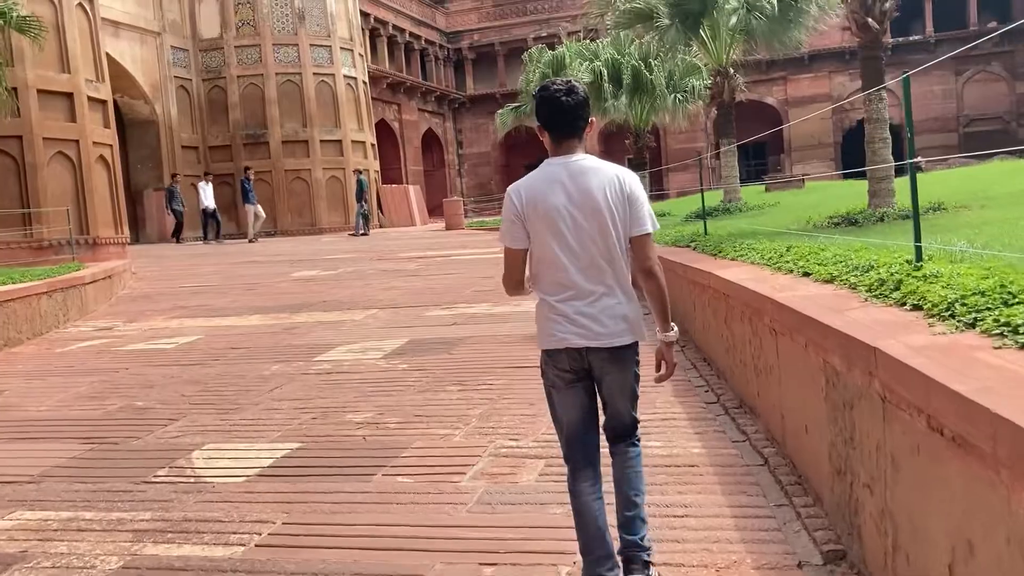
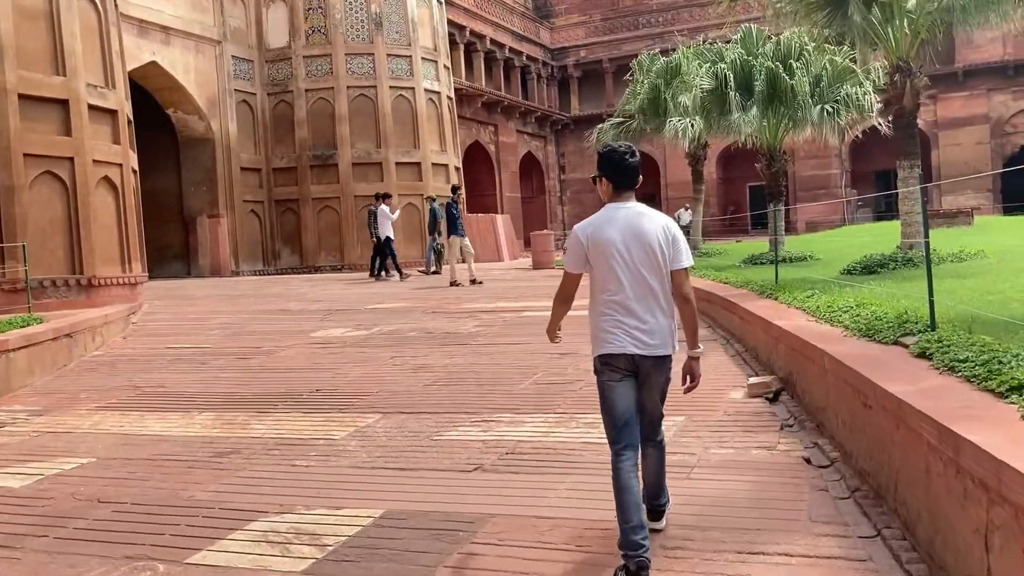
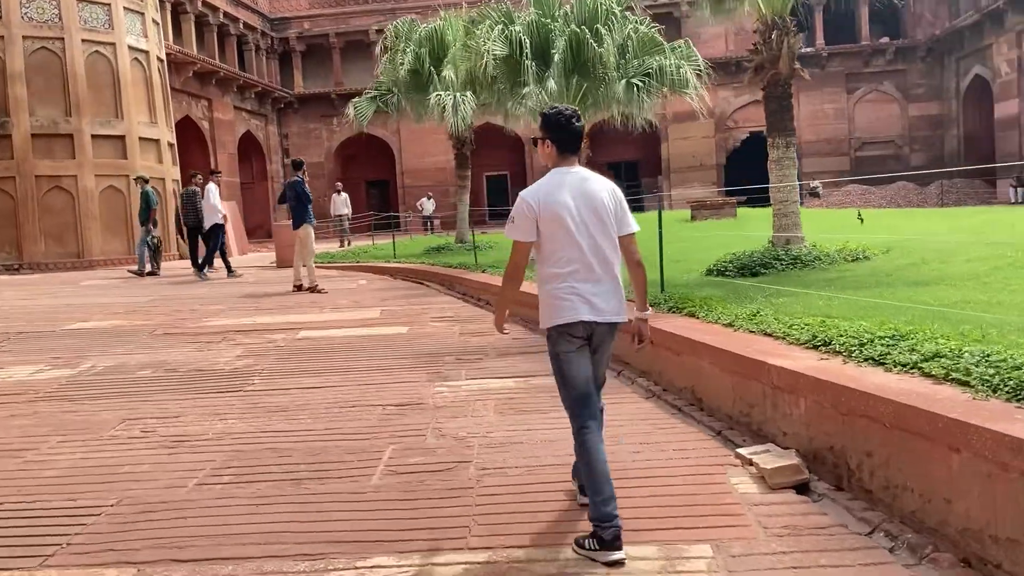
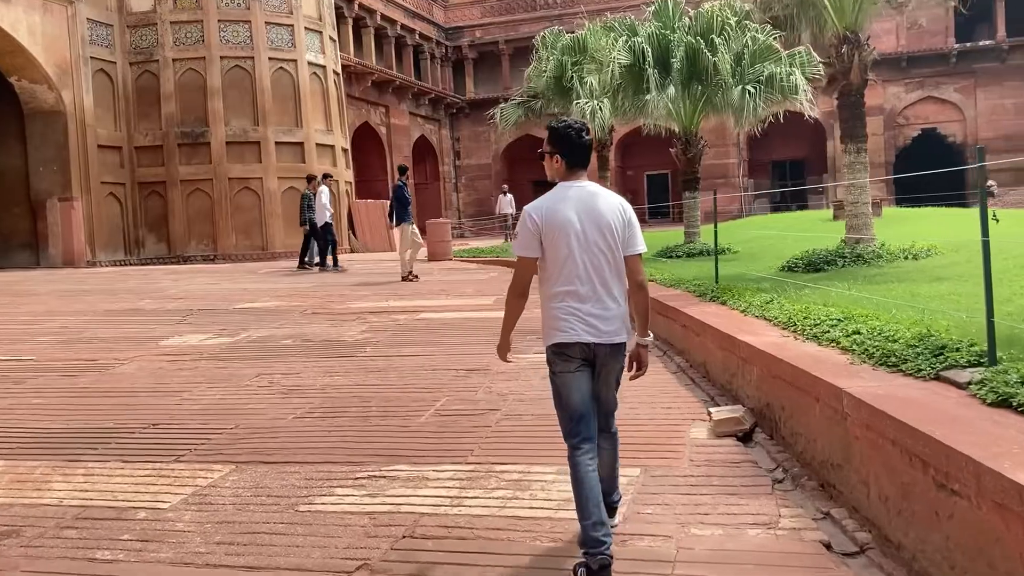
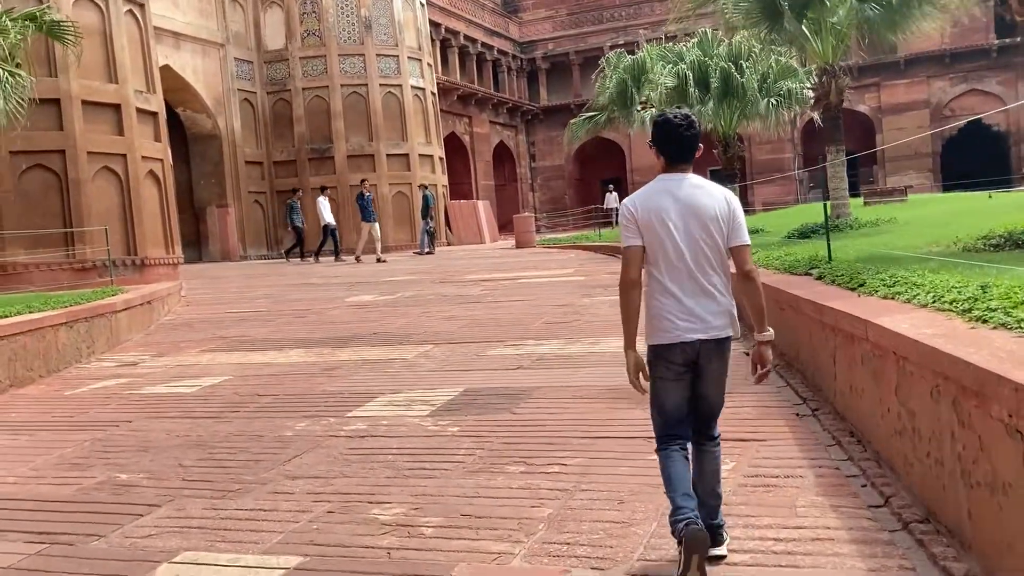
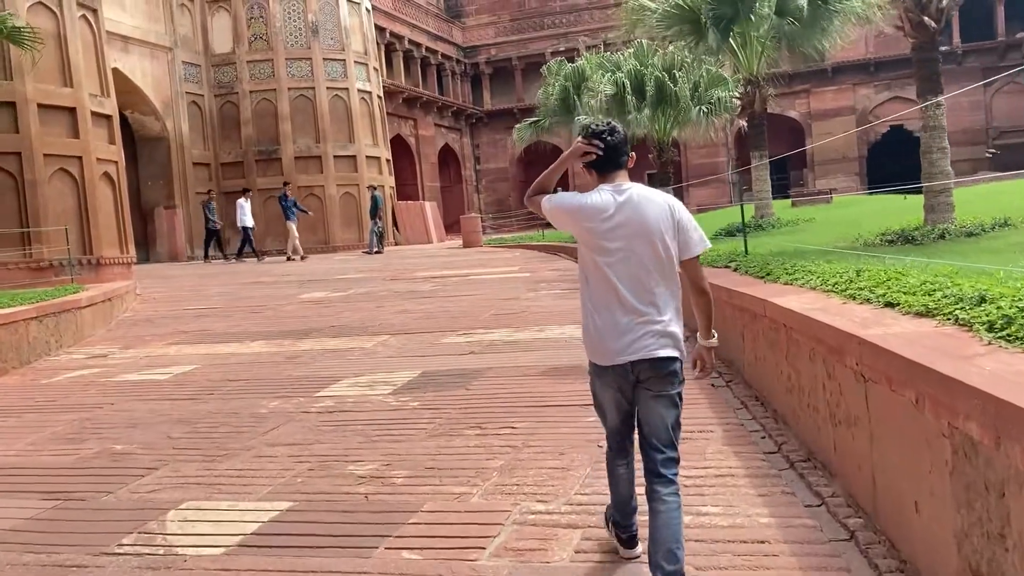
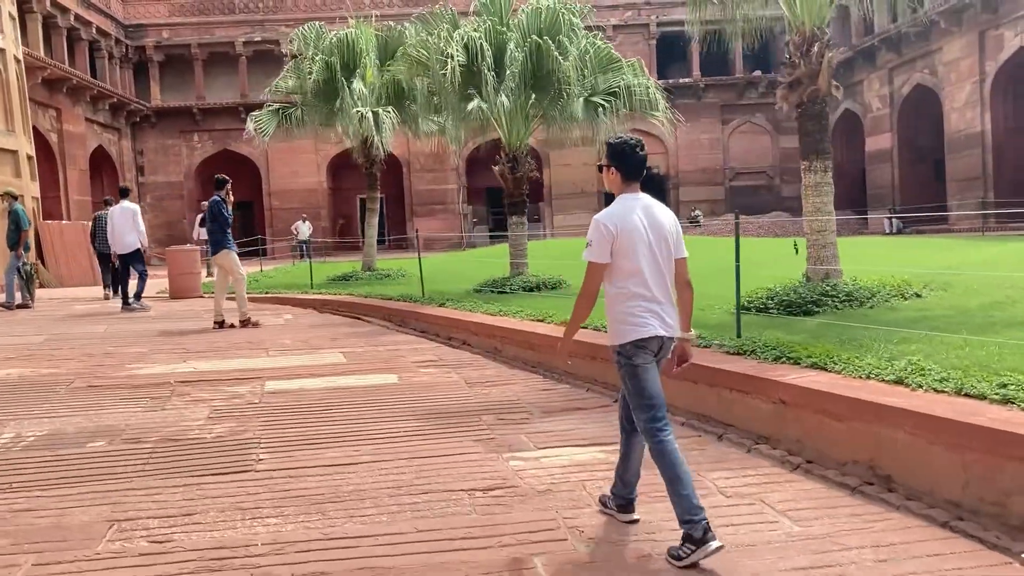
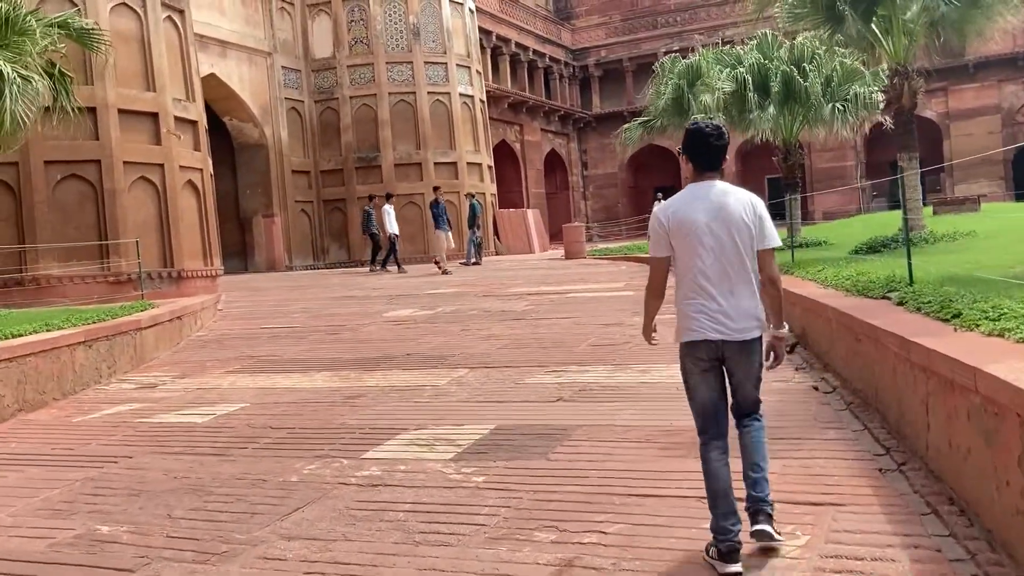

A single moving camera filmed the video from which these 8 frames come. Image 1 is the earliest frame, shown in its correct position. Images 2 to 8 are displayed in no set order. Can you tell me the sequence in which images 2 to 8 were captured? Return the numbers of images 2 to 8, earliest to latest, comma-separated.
6, 5, 8, 2, 4, 3, 7
